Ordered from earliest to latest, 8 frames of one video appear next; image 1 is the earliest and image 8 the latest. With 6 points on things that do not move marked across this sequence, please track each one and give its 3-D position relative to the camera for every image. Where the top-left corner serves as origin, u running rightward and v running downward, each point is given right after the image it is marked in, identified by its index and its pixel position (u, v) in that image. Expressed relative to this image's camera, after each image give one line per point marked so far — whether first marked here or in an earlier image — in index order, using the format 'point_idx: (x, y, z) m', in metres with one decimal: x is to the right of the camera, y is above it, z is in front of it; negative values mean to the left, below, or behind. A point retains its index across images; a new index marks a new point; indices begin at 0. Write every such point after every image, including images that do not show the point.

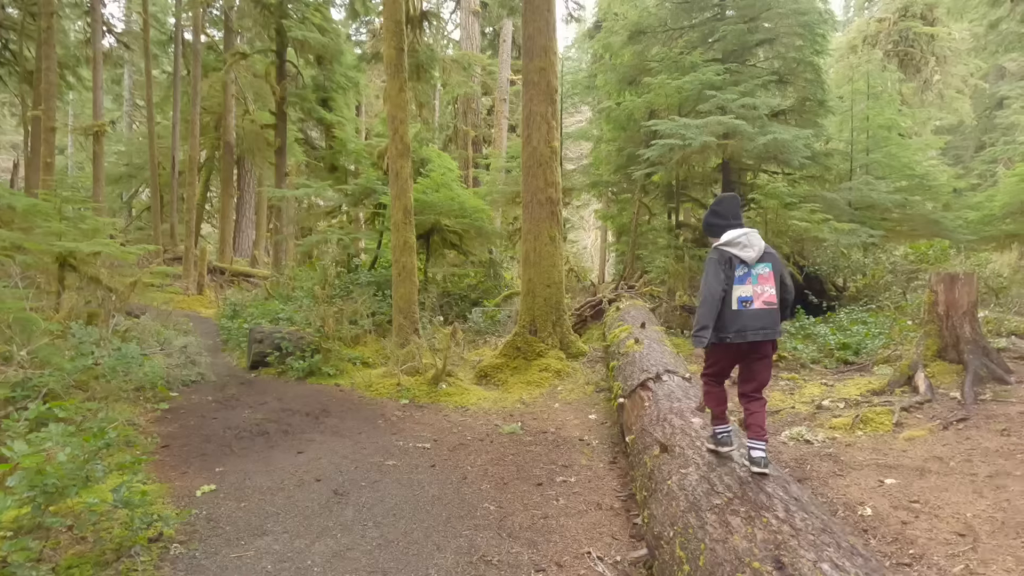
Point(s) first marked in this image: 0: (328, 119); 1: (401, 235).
0: (-5.7, +5.2, +16.4) m
1: (-1.8, +0.9, +8.8) m
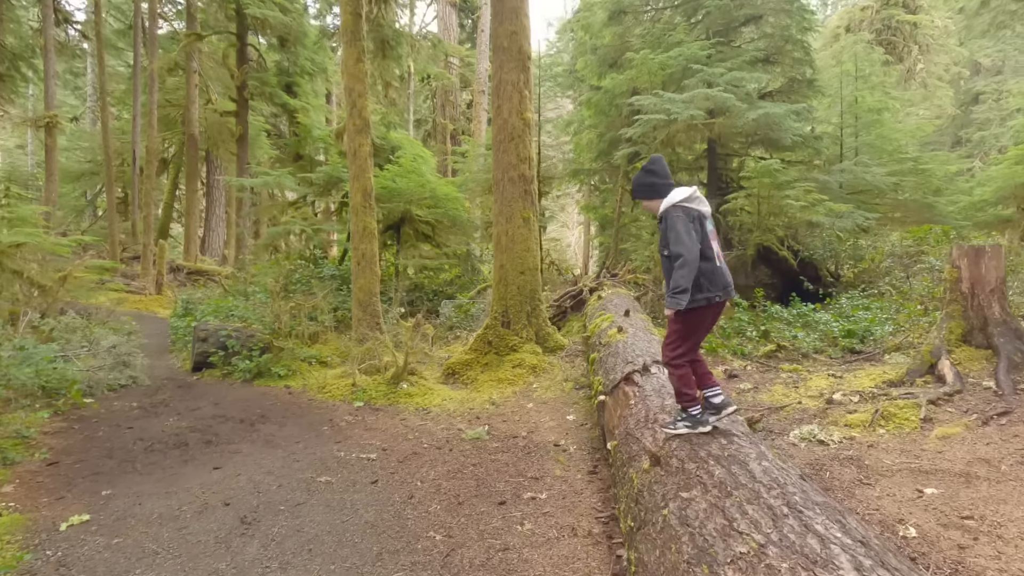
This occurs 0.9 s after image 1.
0: (-6.4, +5.3, +15.5) m
1: (-2.2, +1.0, +7.9) m
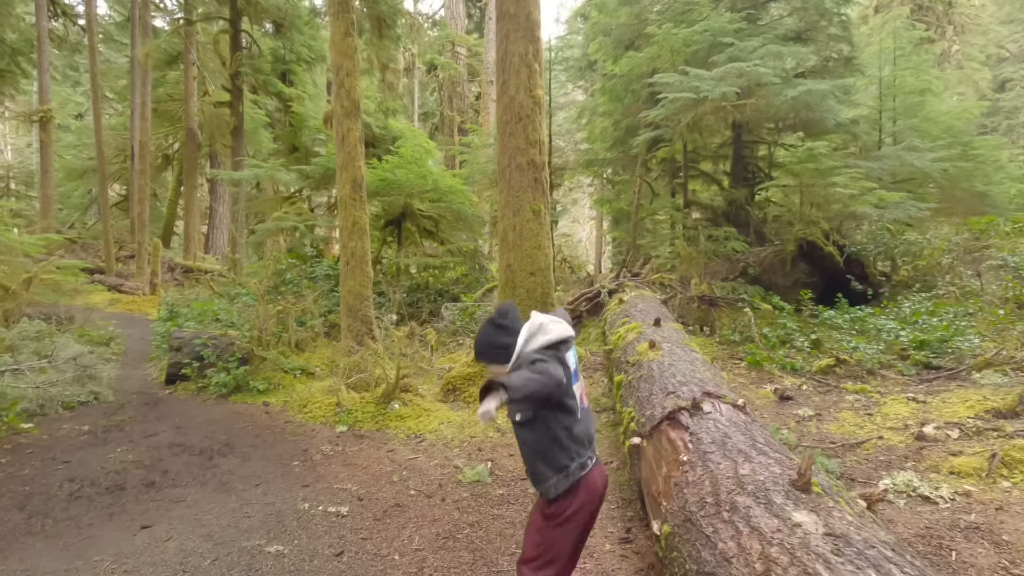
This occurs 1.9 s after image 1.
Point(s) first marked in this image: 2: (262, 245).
0: (-6.2, +5.3, +14.6) m
1: (-2.1, +1.0, +7.0) m
2: (-5.3, +0.9, +11.3) m
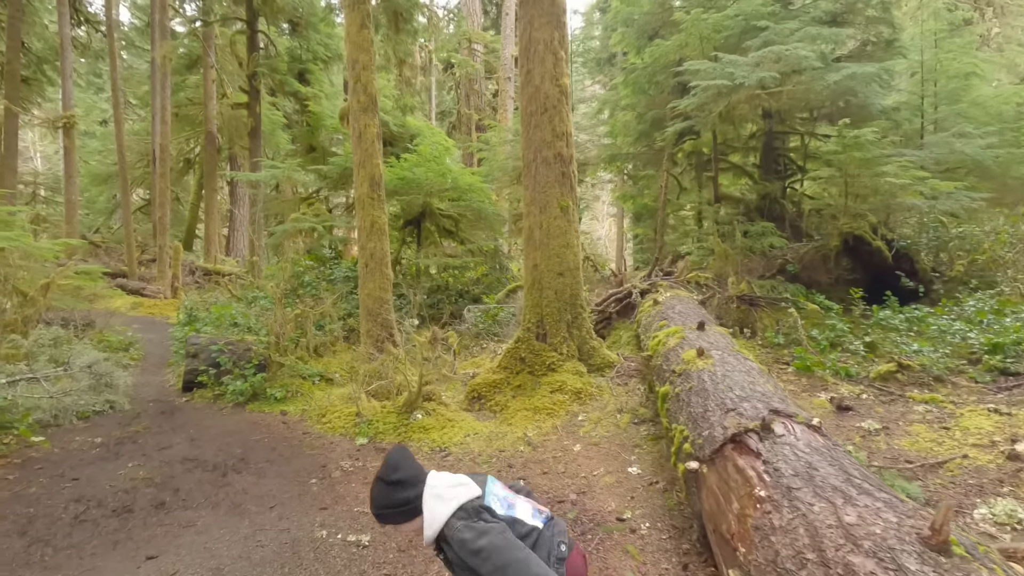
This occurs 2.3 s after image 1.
0: (-5.6, +5.3, +14.5) m
1: (-1.8, +0.9, +6.8) m
2: (-4.8, +0.9, +11.1) m
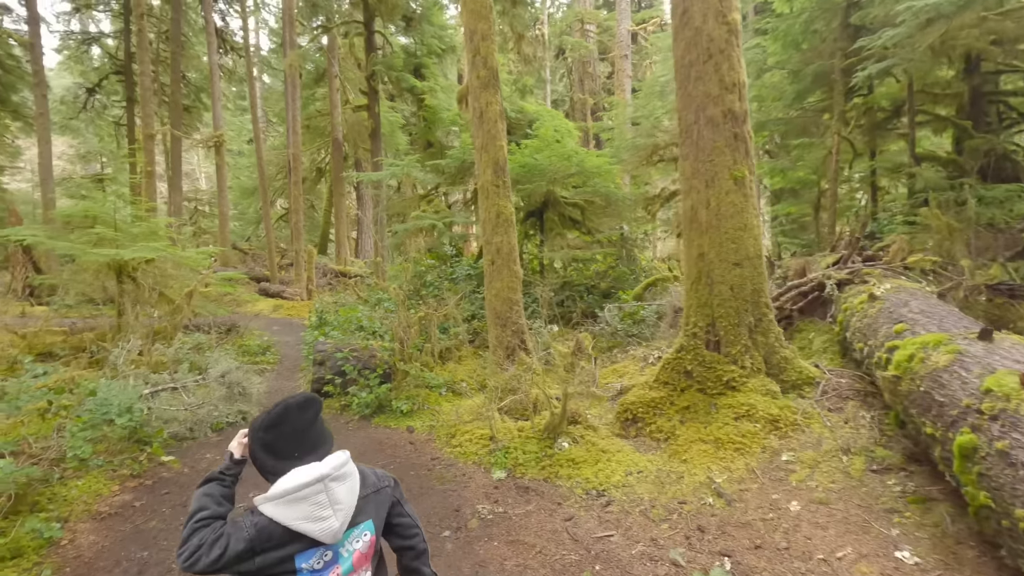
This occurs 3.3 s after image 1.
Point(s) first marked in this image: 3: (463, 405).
0: (-2.4, +5.3, +14.2) m
1: (-0.2, +0.9, +6.0) m
2: (-2.2, +0.8, +10.8) m
3: (-0.5, -1.3, +5.8) m
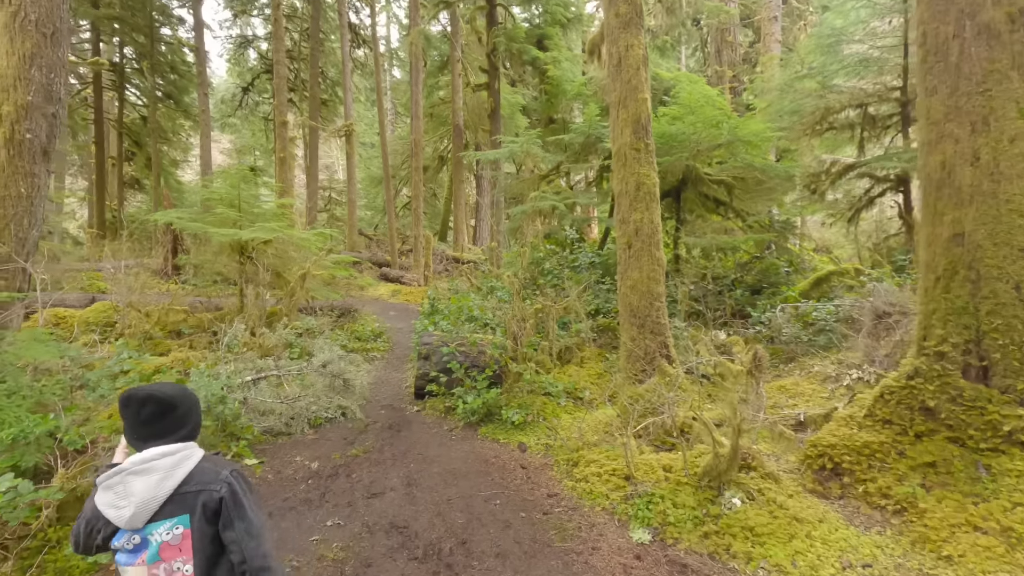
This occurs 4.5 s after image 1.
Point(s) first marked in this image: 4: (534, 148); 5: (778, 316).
0: (+0.8, +5.6, +13.2) m
1: (+1.1, +1.0, +4.7) m
2: (+0.1, +1.1, +9.9) m
3: (+0.7, -1.2, +4.7) m
4: (+0.4, +2.7, +10.4) m
5: (+2.9, -0.3, +5.9) m
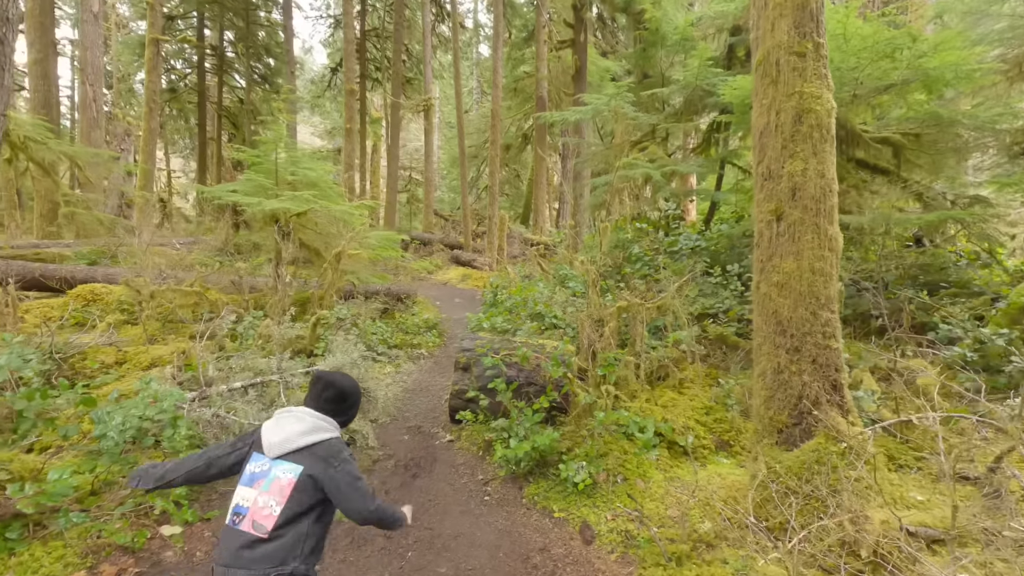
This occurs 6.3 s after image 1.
0: (+2.6, +5.8, +11.1) m
1: (+1.5, +1.1, +2.9) m
2: (+1.4, +1.2, +8.1) m
3: (+1.0, -1.2, +3.0) m
4: (+1.8, +2.9, +8.5) m
5: (+3.4, -0.4, +3.8) m
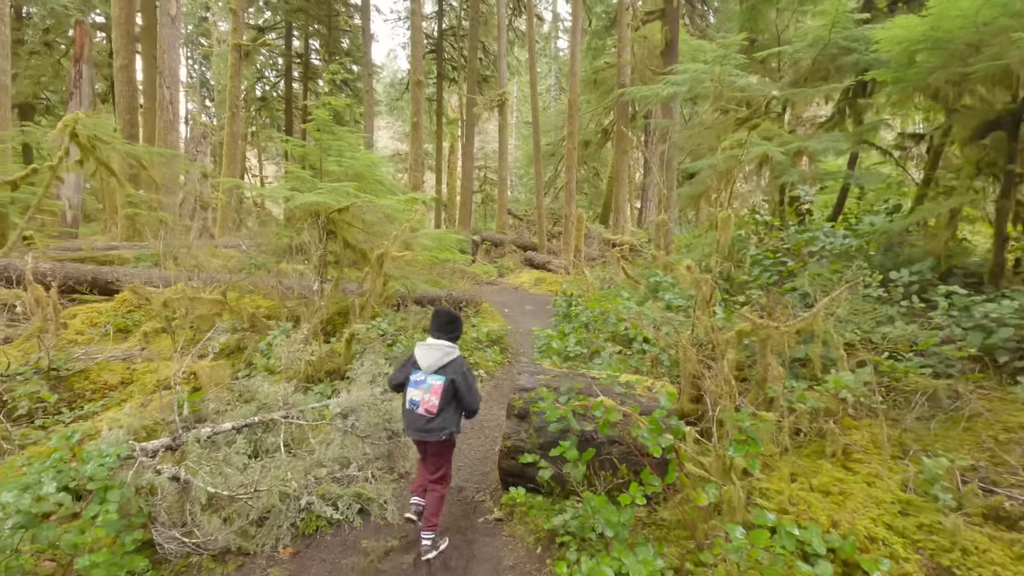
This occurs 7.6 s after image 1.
0: (+4.1, +5.6, +9.4) m
1: (+1.7, +0.9, +1.3) m
2: (+2.3, +1.1, +6.6) m
3: (+1.2, -1.2, +1.5) m
4: (+2.8, +2.8, +6.9) m
5: (+3.7, -0.5, +2.0) m
